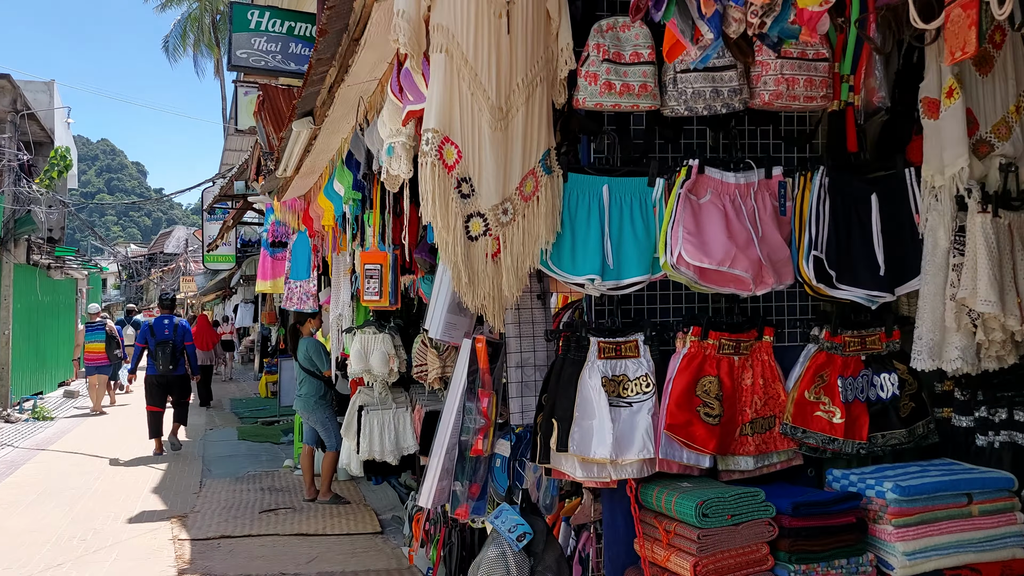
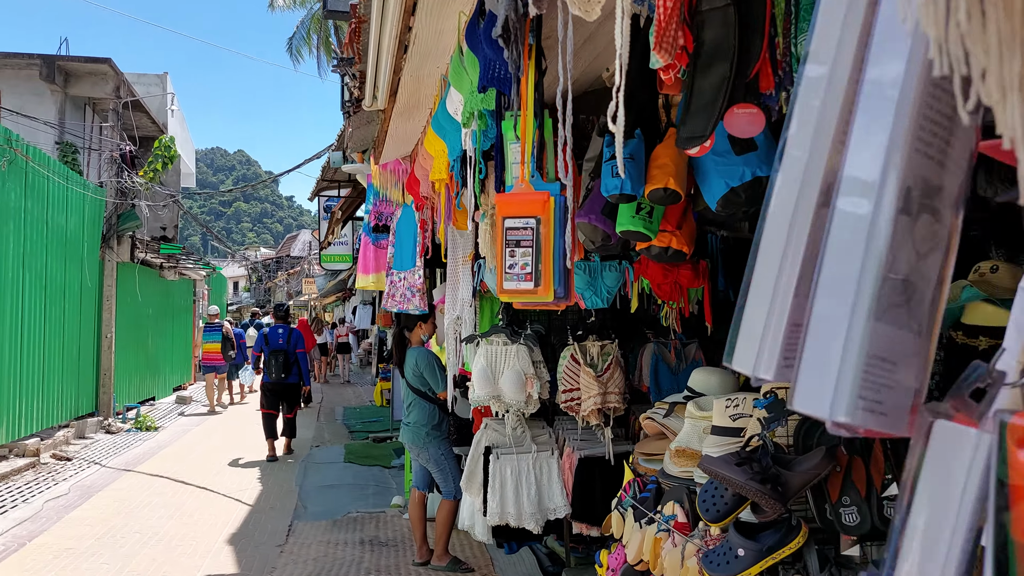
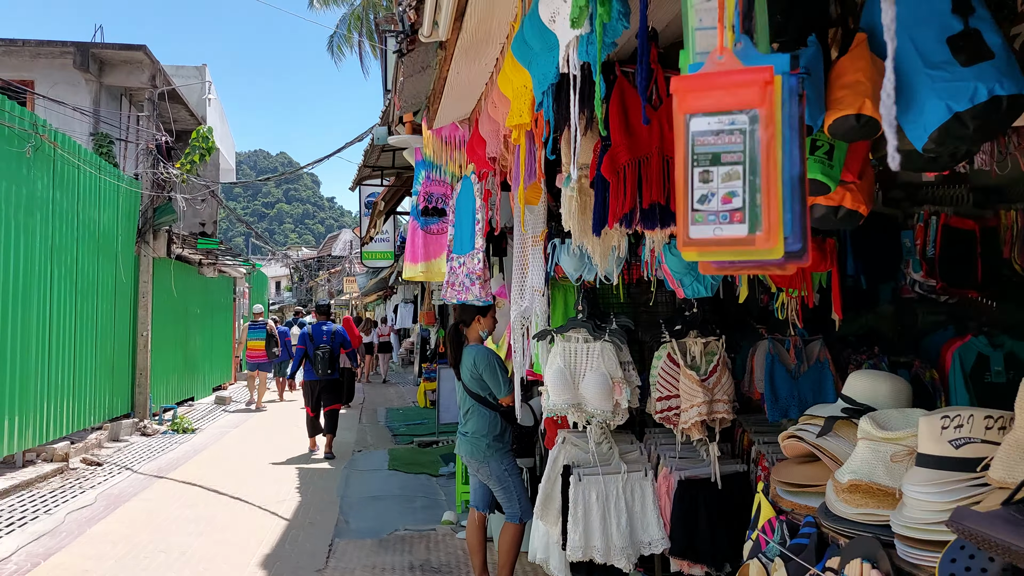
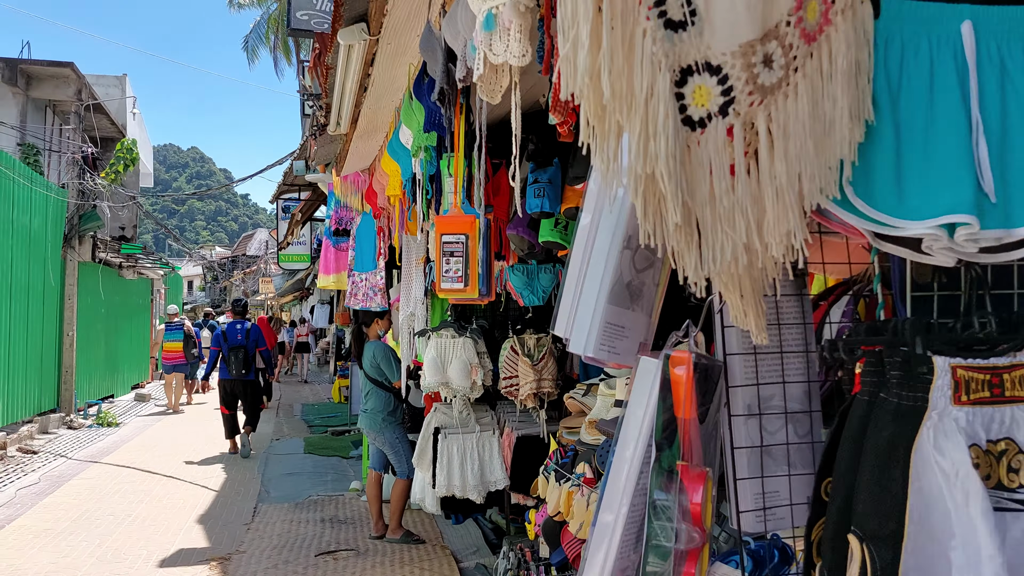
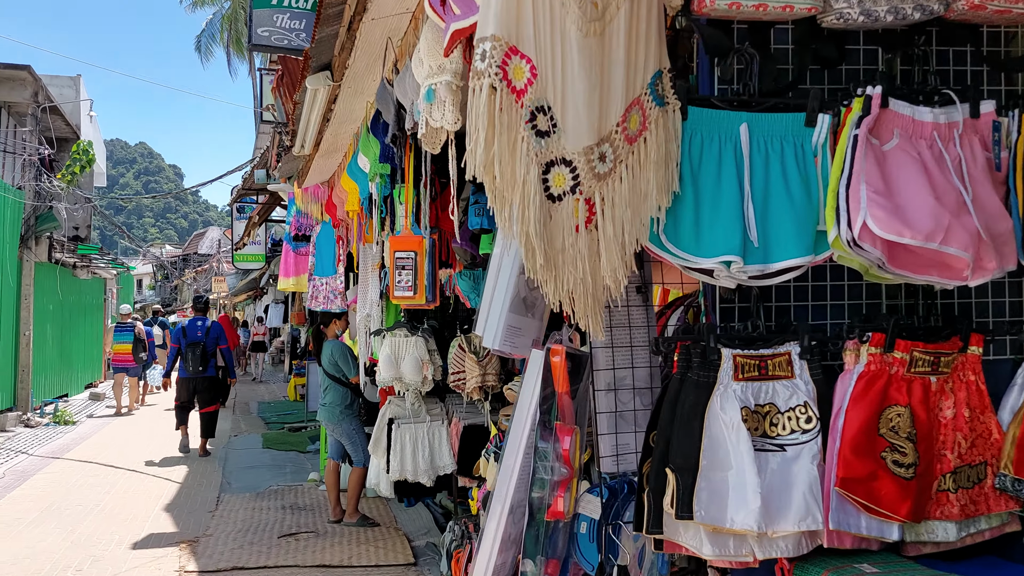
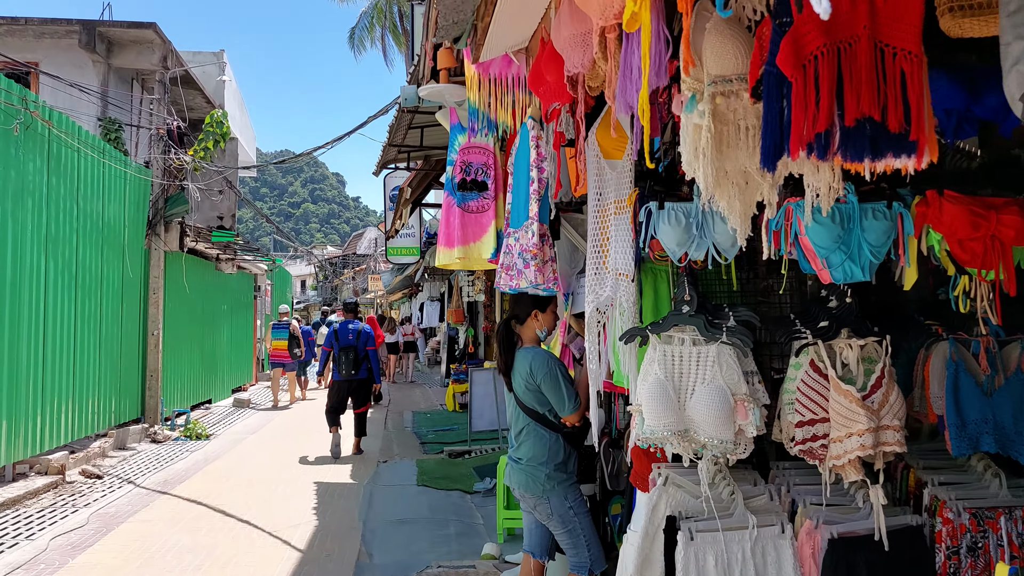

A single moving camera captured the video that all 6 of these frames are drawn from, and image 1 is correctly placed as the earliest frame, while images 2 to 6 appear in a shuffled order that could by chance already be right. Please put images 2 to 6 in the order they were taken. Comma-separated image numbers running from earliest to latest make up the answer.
5, 4, 2, 3, 6
